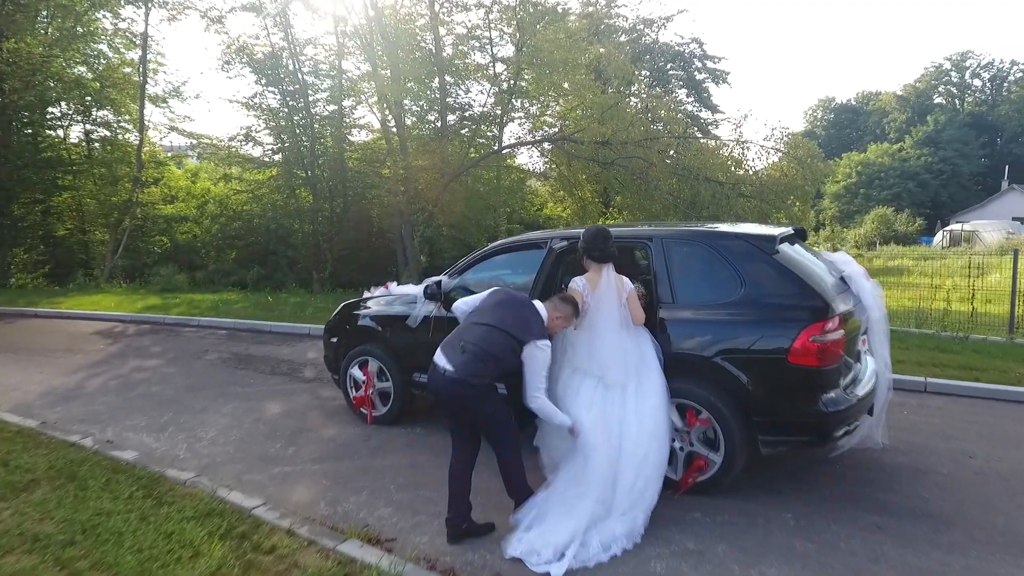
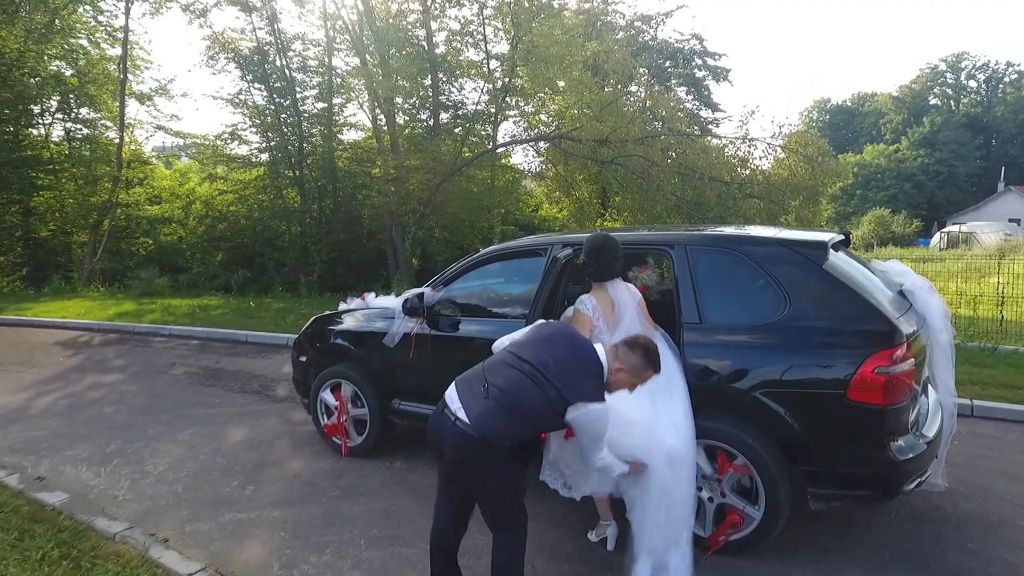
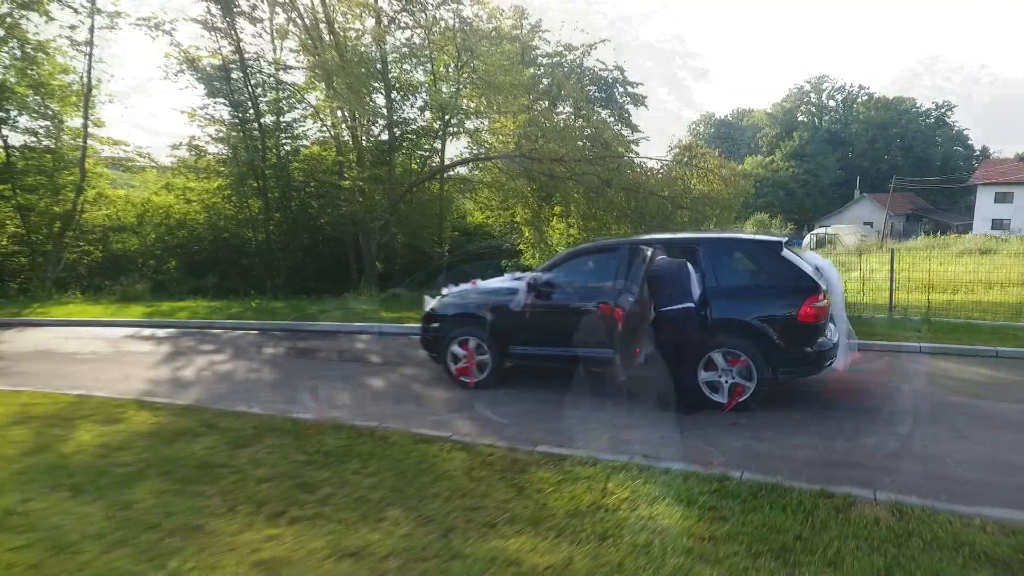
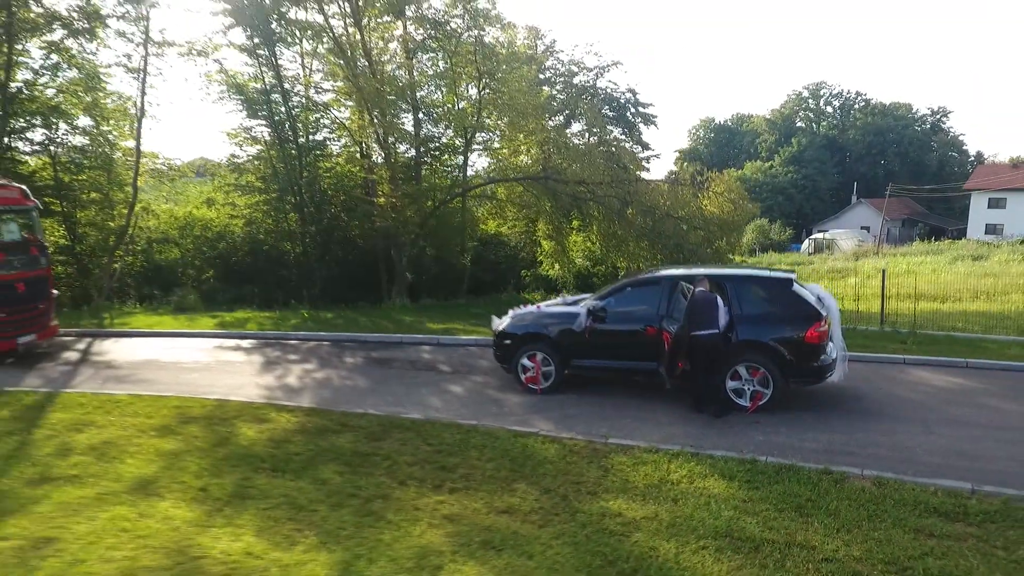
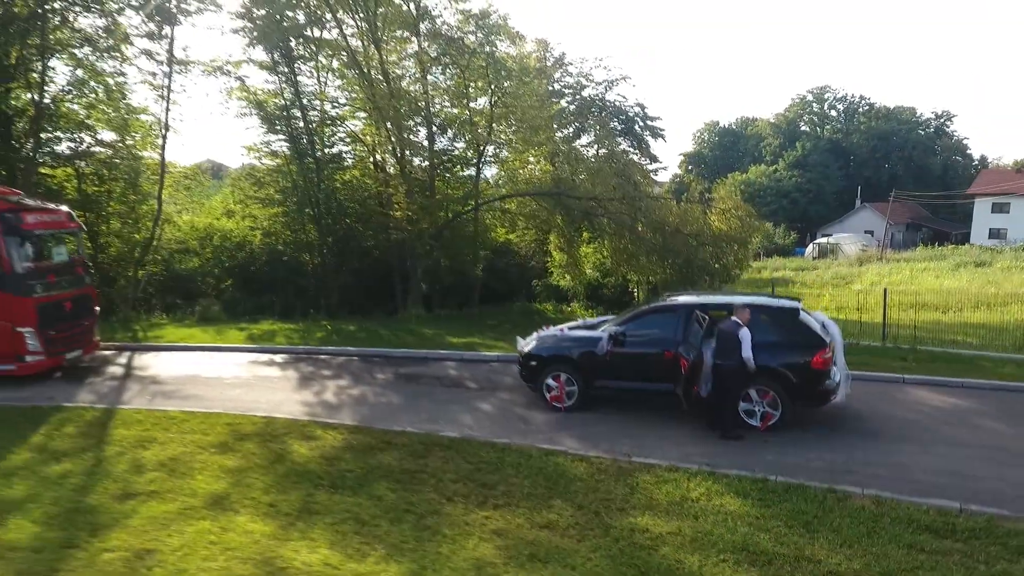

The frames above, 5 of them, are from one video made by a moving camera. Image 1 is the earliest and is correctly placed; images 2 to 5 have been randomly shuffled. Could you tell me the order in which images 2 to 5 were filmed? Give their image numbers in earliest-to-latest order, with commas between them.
2, 3, 4, 5
